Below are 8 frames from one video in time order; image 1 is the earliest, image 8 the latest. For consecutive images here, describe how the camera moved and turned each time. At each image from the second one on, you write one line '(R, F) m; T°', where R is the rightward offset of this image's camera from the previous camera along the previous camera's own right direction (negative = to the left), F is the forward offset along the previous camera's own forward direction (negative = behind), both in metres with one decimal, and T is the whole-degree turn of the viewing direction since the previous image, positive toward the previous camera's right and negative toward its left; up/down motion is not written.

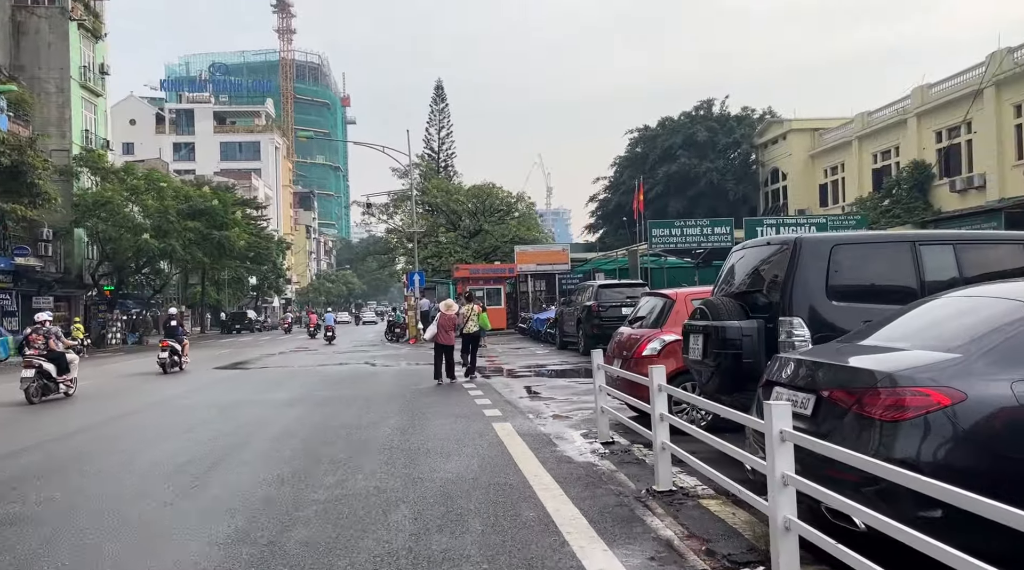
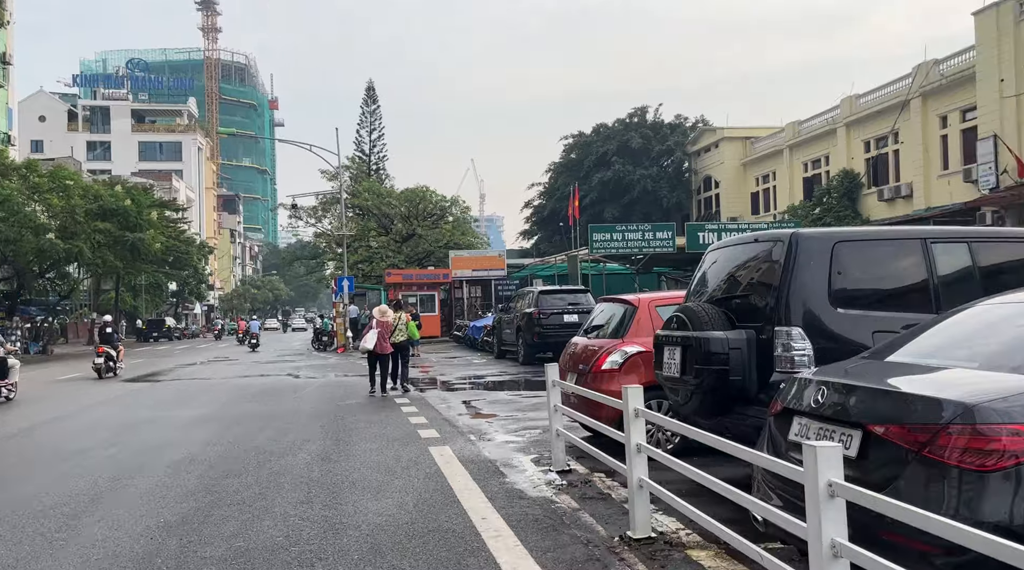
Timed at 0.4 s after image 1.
(-0.1, +1.1) m; +4°
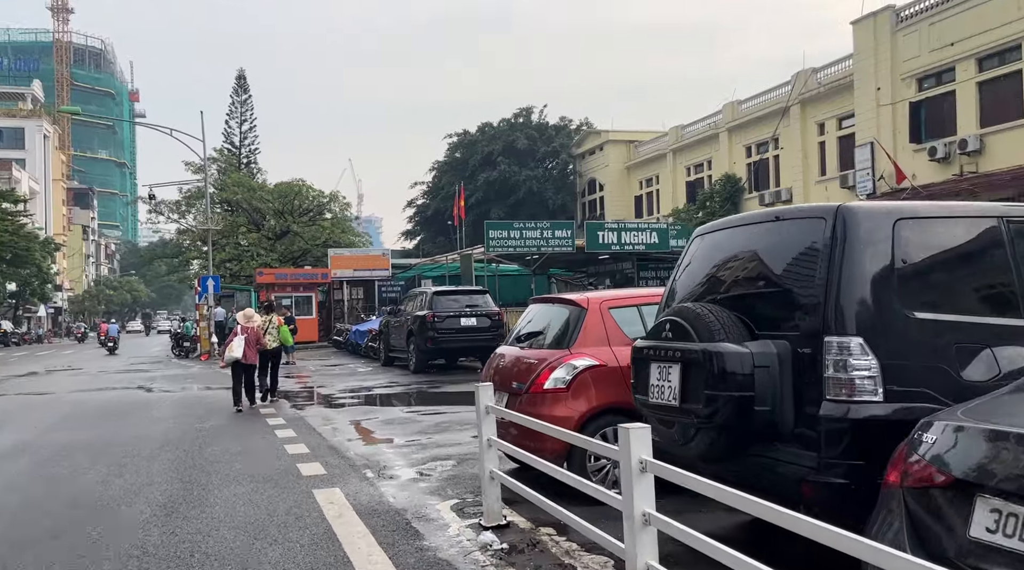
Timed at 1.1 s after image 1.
(-0.3, +1.8) m; +8°
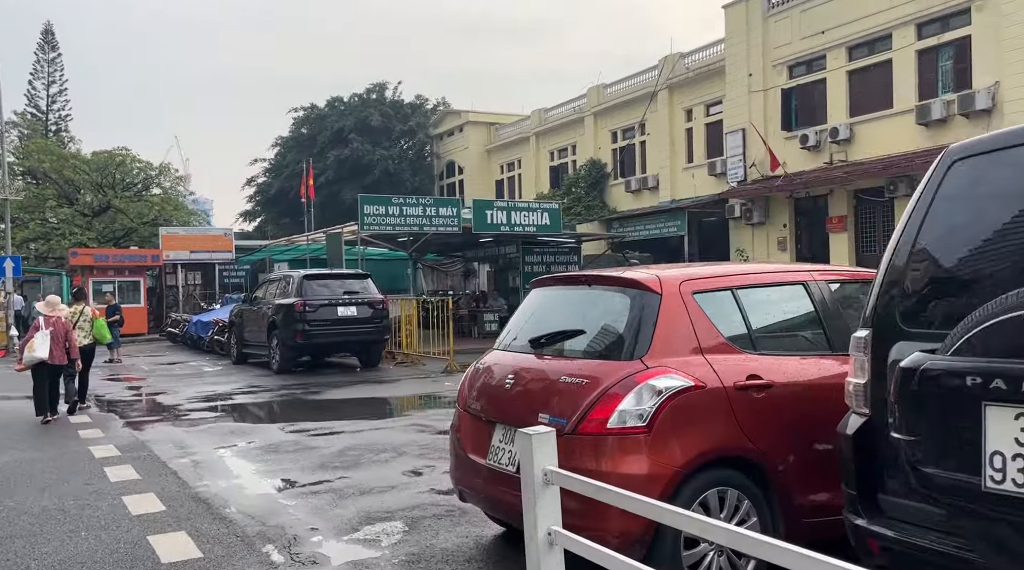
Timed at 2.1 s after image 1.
(-0.8, +2.6) m; +10°
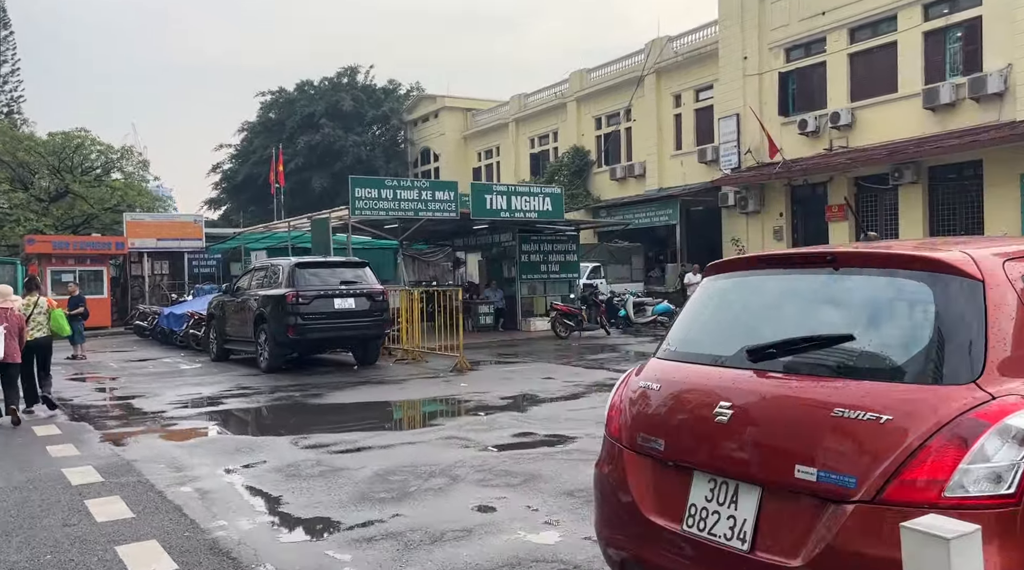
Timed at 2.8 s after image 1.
(-0.8, +1.4) m; +2°
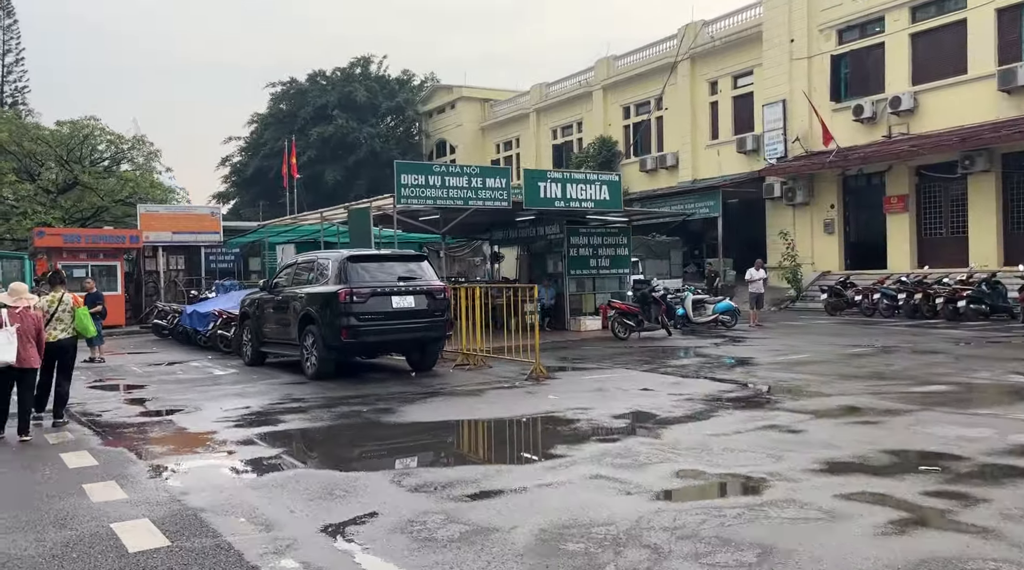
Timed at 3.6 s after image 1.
(-1.0, +1.6) m; 0°
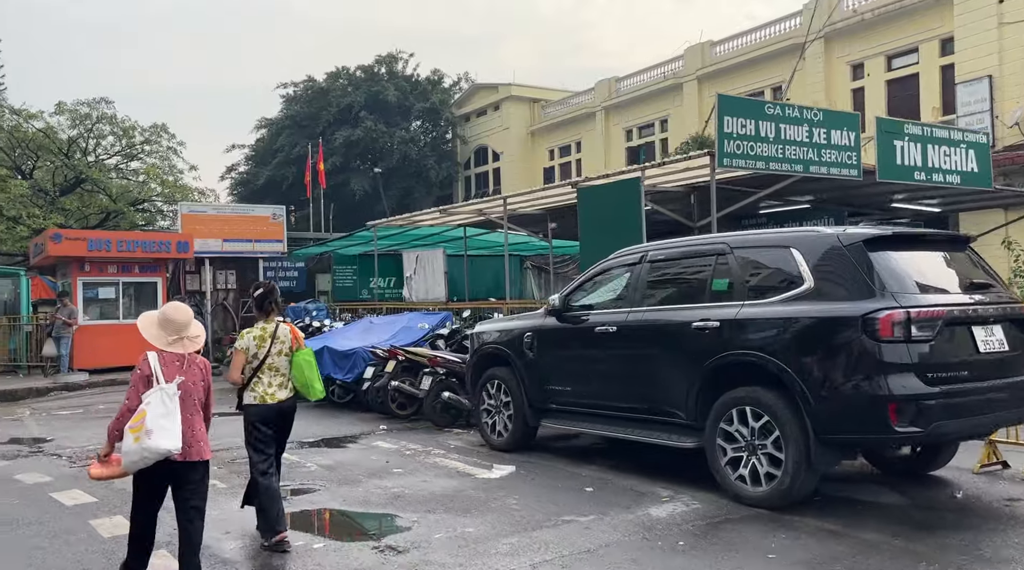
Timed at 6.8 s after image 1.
(-4.4, +6.5) m; +2°
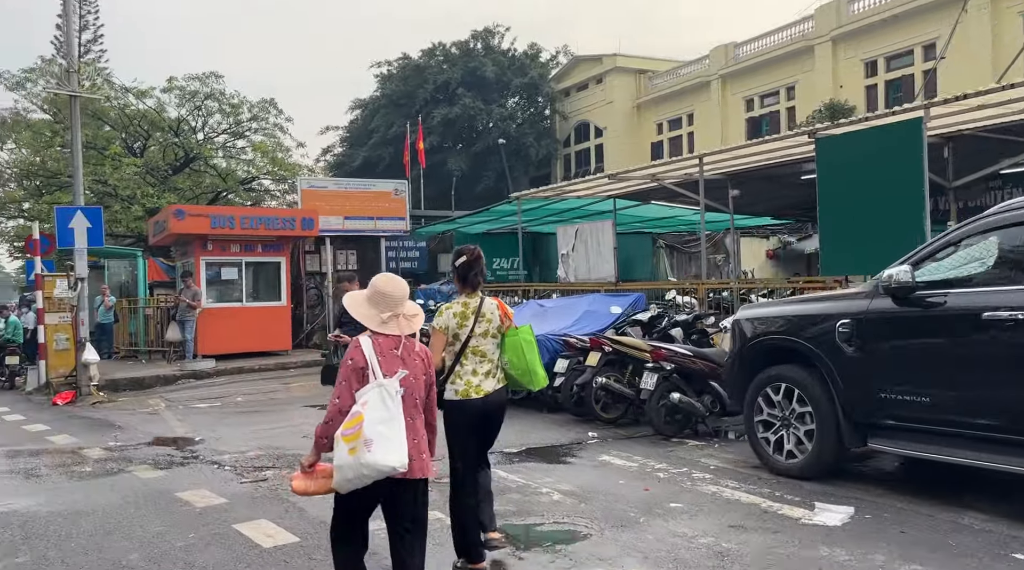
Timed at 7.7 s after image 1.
(-1.5, +1.9) m; -5°
